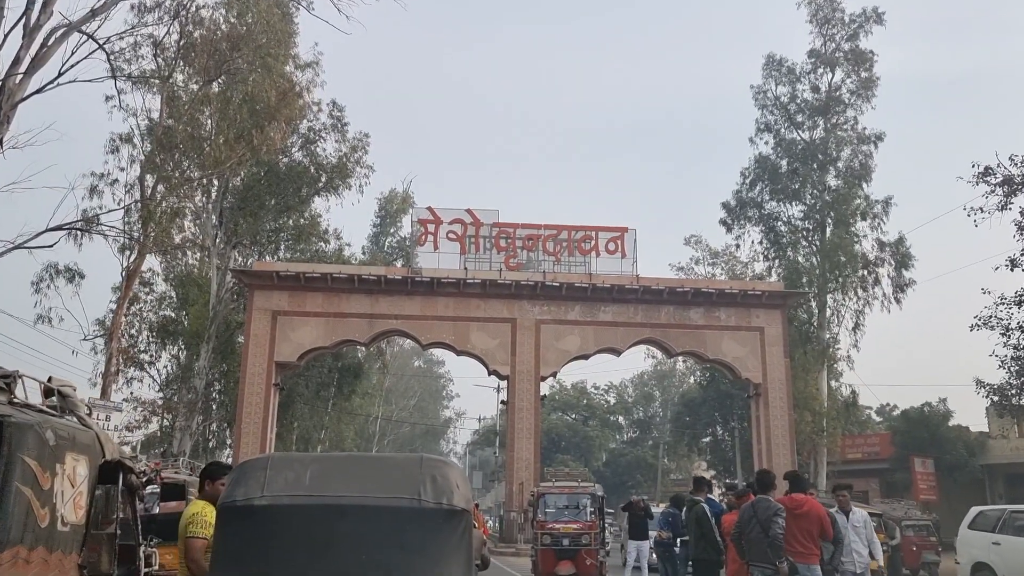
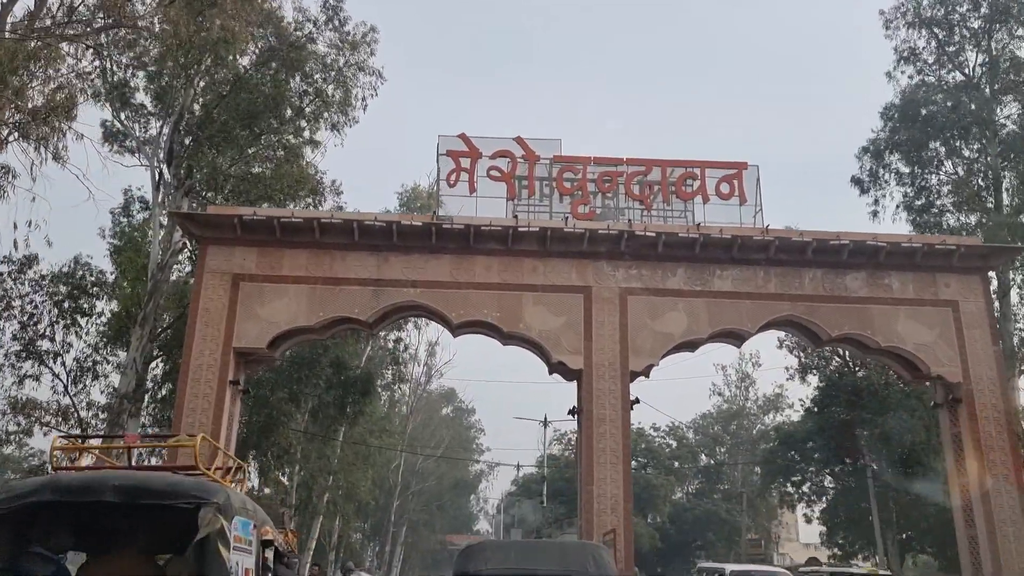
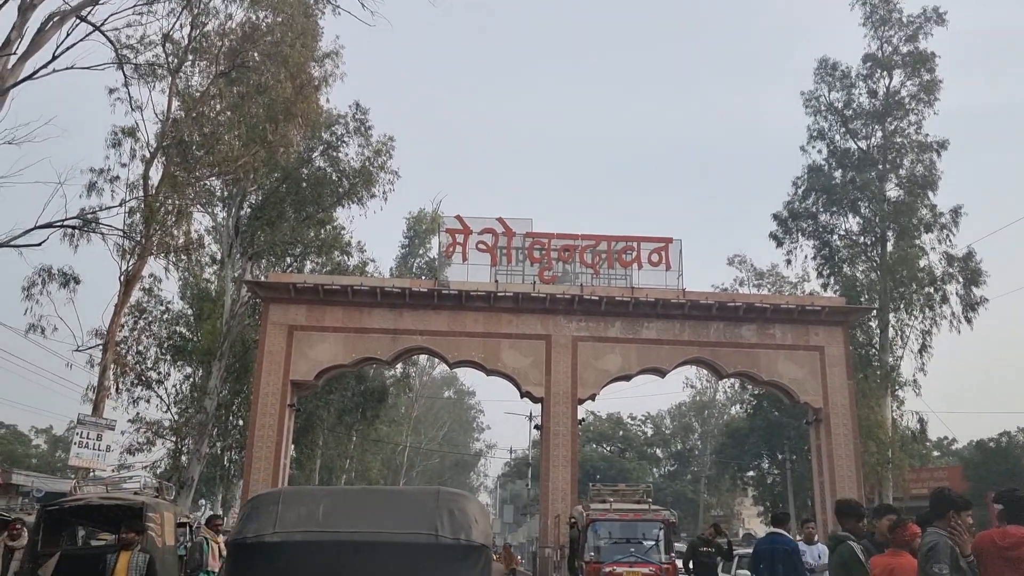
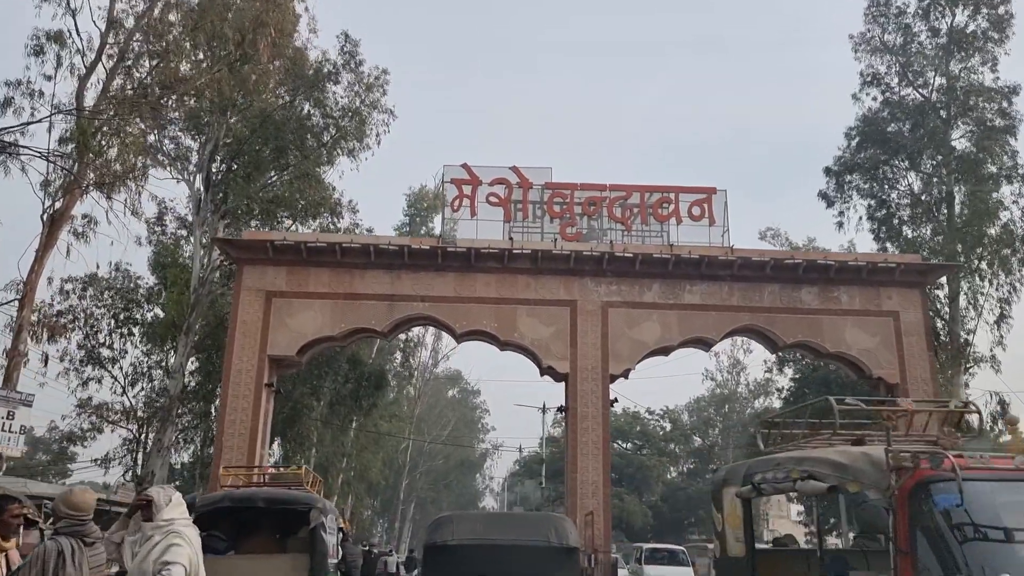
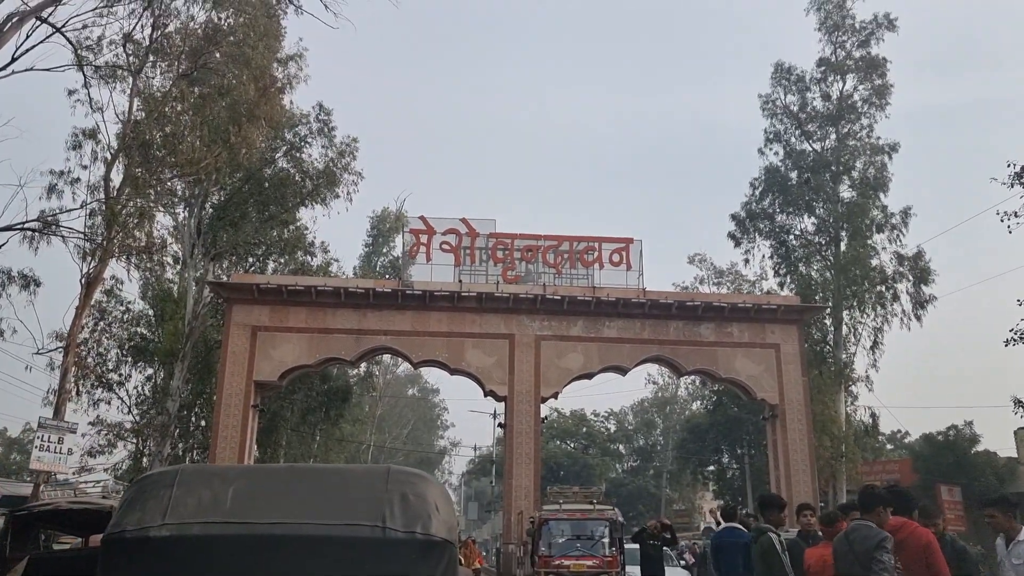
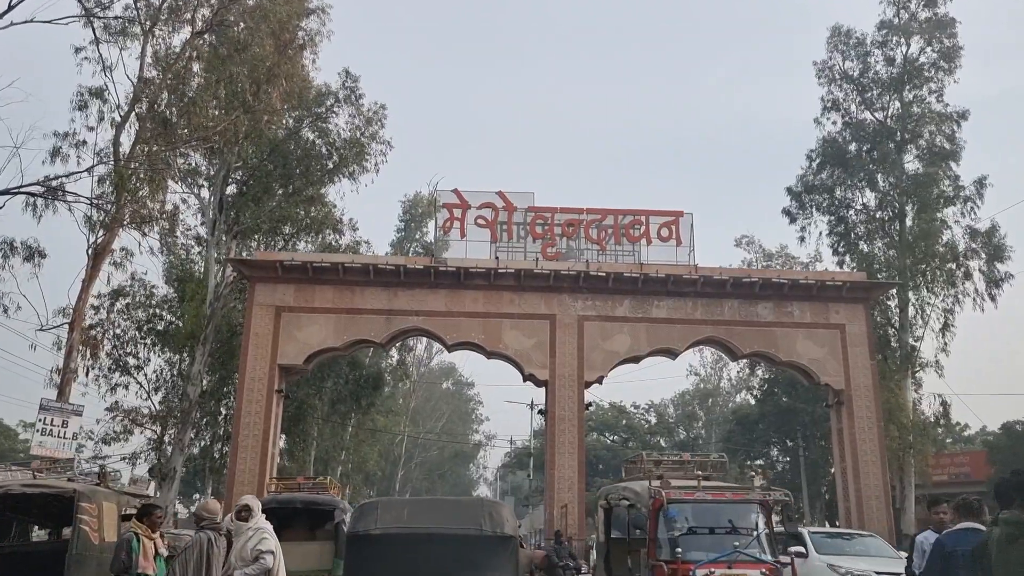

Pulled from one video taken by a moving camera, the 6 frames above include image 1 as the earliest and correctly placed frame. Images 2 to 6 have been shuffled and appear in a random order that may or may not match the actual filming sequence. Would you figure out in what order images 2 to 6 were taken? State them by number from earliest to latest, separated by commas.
5, 3, 6, 4, 2
